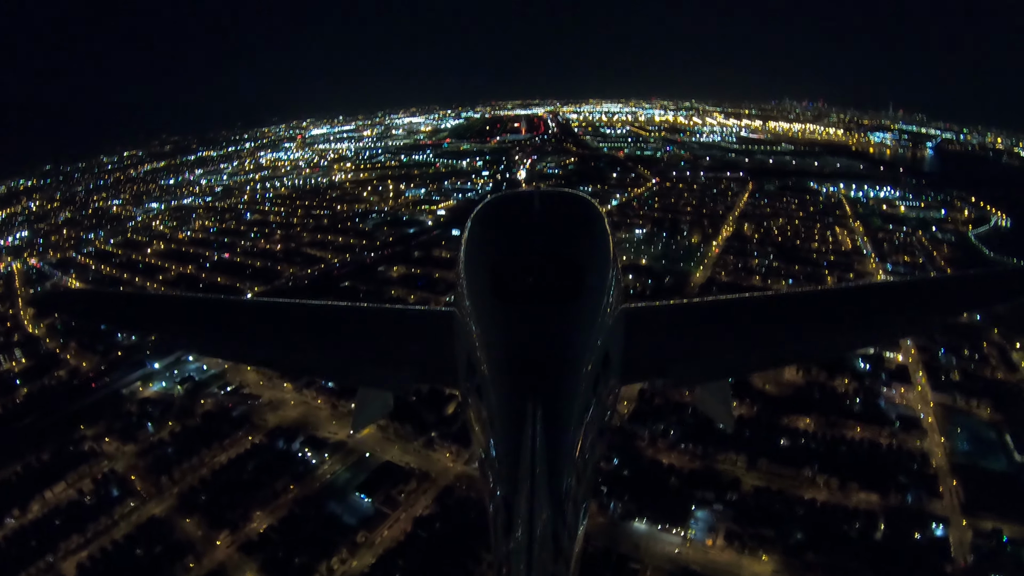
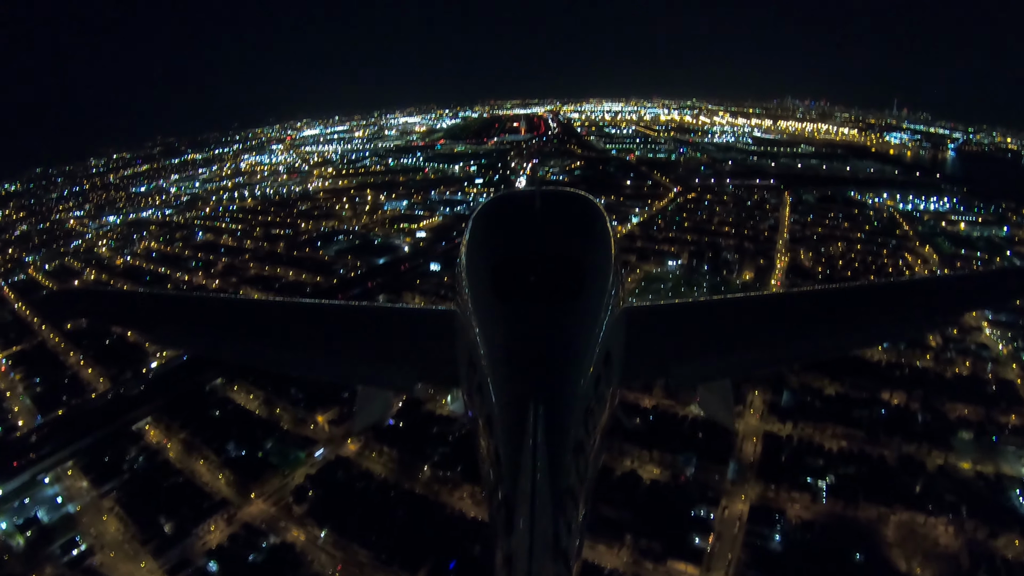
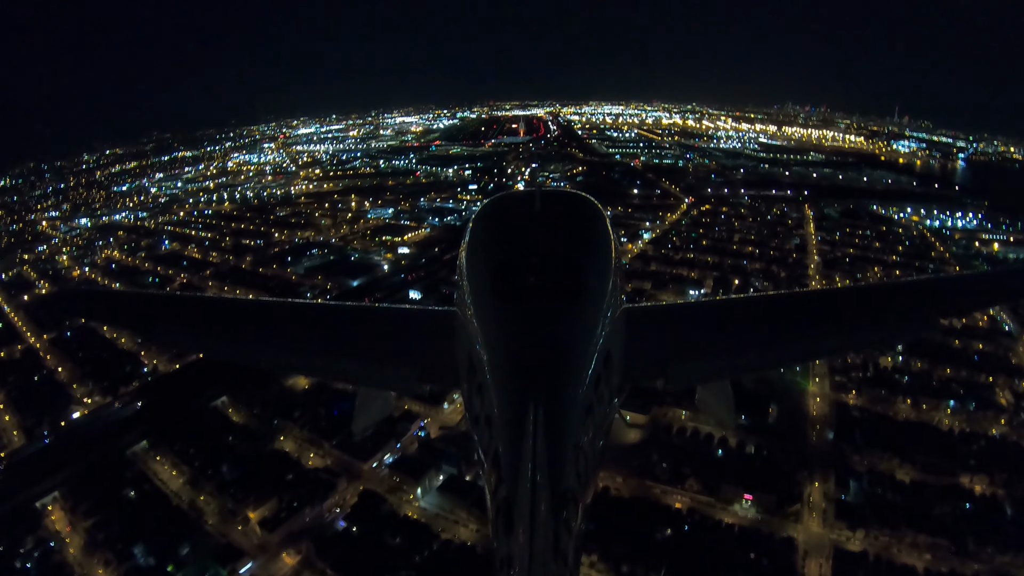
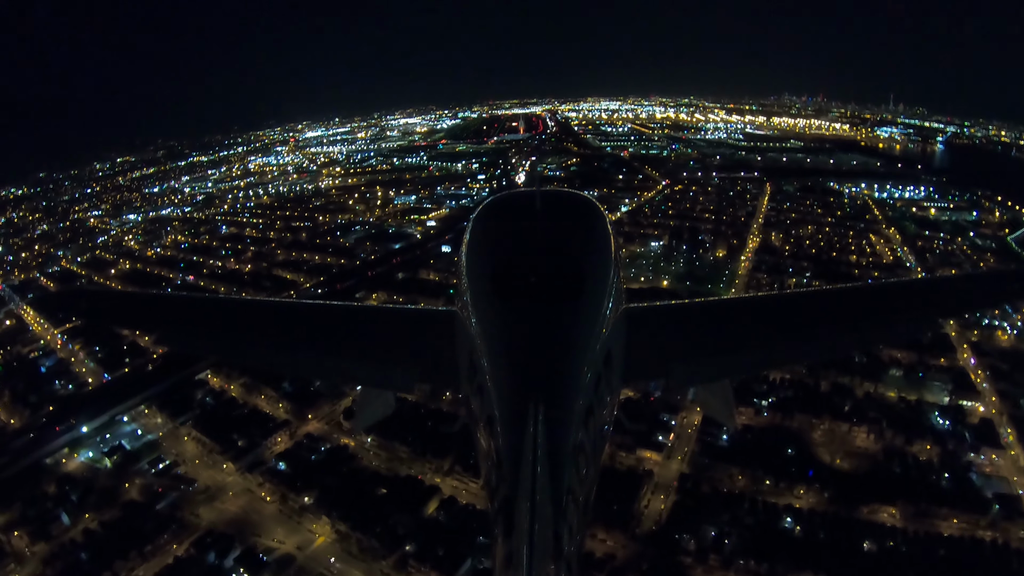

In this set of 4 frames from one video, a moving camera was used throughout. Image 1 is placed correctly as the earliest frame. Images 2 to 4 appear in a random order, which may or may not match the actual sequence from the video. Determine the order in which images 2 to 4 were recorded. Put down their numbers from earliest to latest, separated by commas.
4, 2, 3
